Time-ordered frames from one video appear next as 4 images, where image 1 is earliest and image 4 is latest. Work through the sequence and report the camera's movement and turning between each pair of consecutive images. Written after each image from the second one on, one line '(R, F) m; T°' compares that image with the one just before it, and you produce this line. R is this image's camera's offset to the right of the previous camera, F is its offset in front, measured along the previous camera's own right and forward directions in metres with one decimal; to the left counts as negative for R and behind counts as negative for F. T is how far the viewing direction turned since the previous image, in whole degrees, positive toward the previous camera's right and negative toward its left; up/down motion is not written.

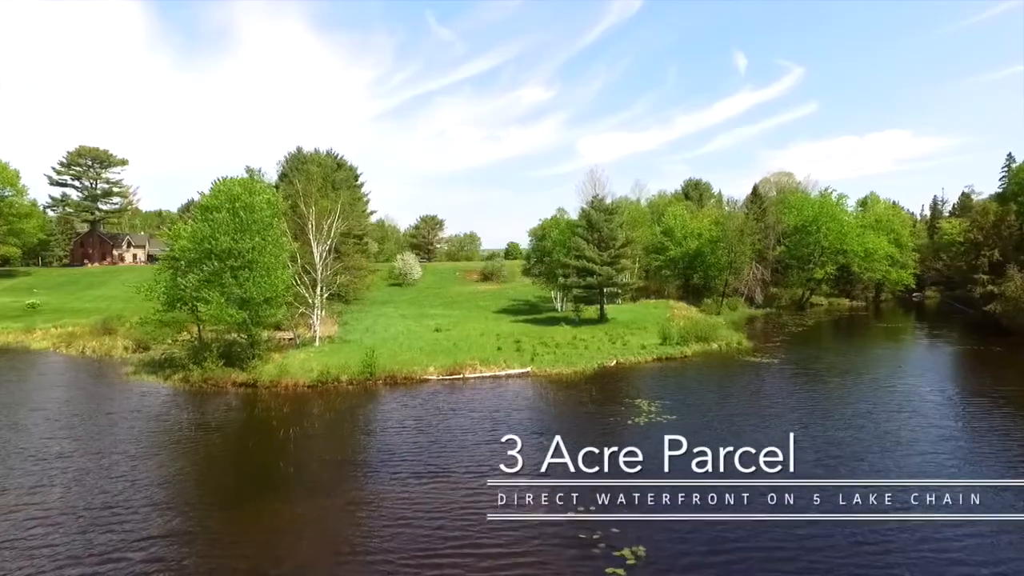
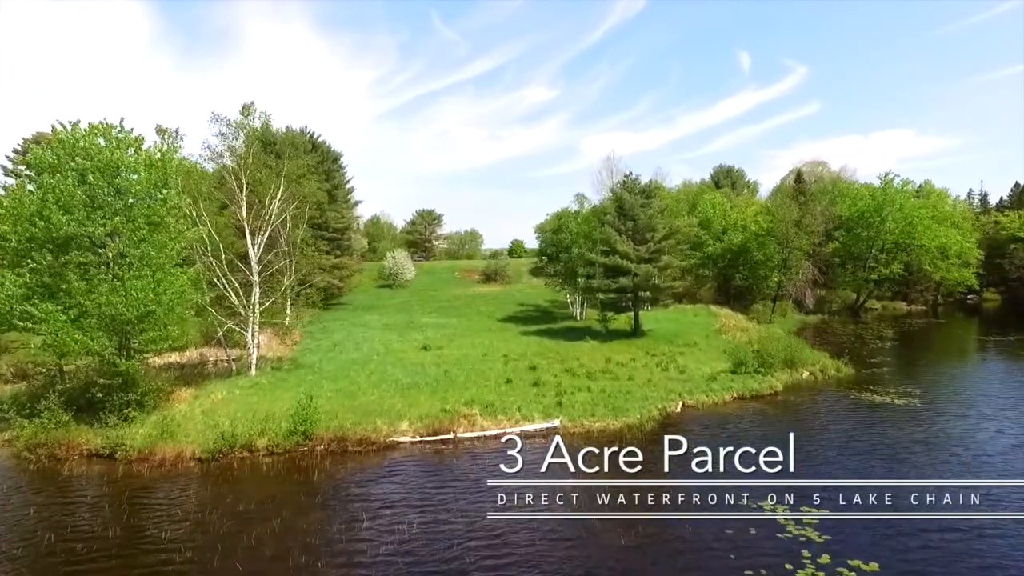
(-0.5, +13.3) m; 0°
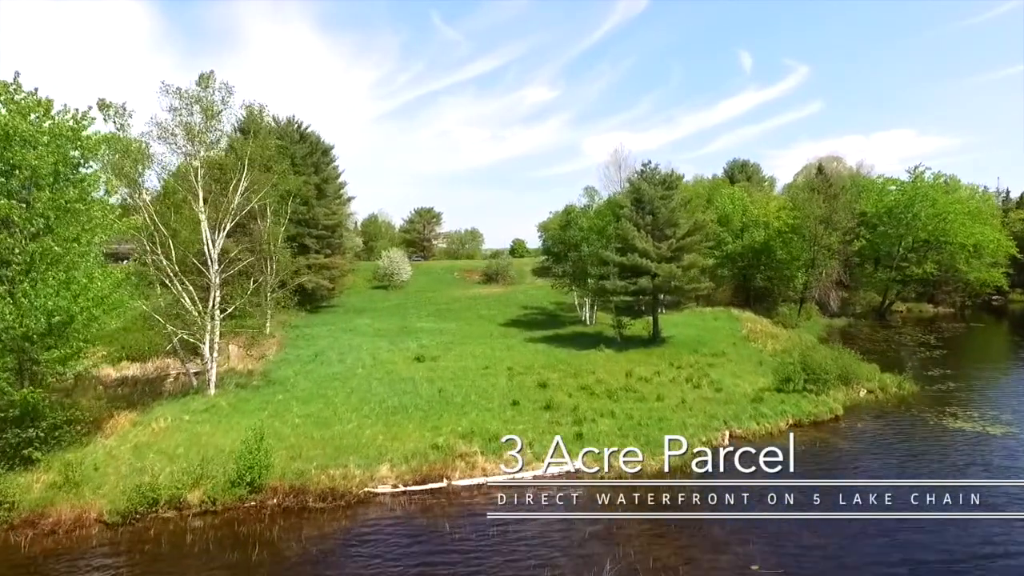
(-0.2, +5.2) m; 0°
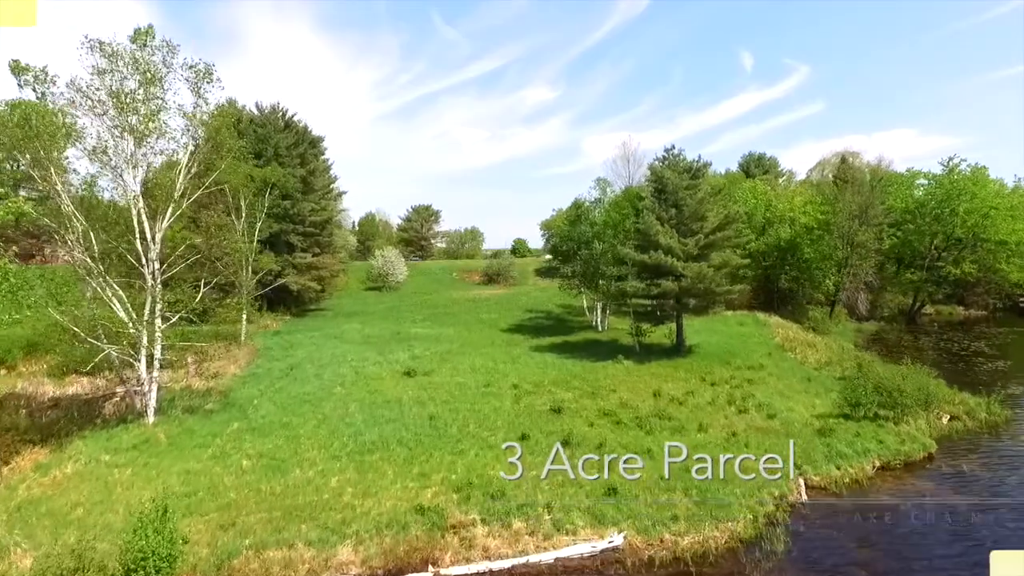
(-0.2, +5.3) m; 0°
